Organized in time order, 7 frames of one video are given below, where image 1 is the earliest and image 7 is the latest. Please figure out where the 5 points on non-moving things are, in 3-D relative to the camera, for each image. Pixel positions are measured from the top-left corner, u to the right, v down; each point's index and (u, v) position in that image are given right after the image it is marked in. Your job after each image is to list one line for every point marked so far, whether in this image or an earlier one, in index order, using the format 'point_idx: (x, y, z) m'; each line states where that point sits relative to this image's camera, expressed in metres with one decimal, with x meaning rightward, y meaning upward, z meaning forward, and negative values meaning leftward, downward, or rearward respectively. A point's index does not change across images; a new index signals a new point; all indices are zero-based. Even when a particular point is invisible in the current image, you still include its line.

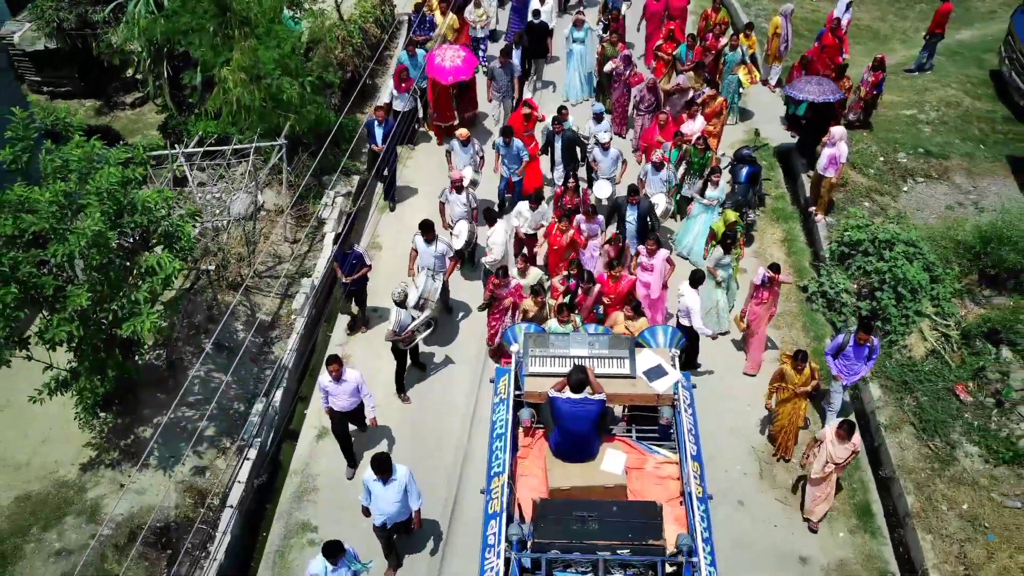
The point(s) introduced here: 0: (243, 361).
0: (-3.0, -0.8, +9.7) m
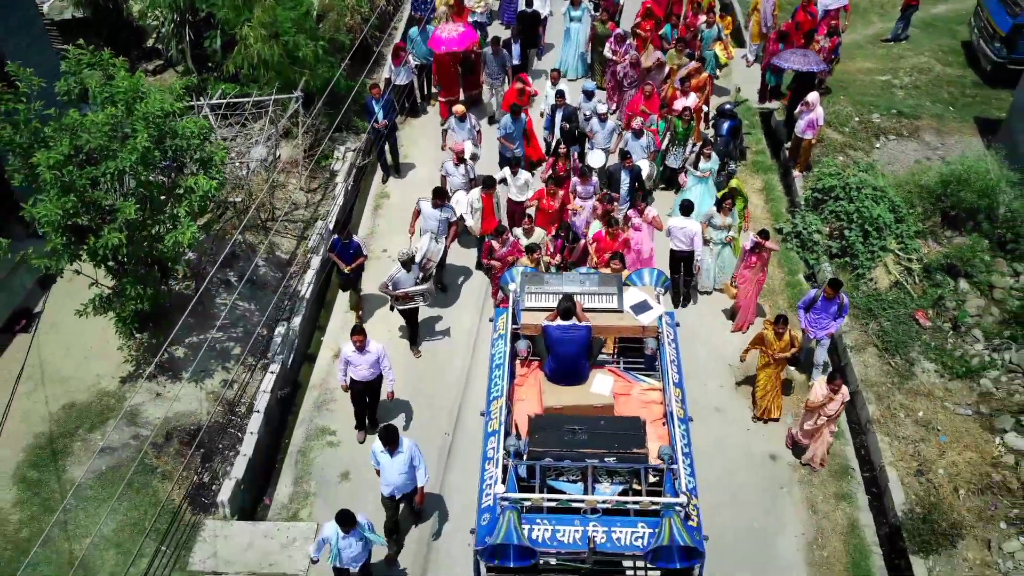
0: (-3.0, -0.1, +10.6) m
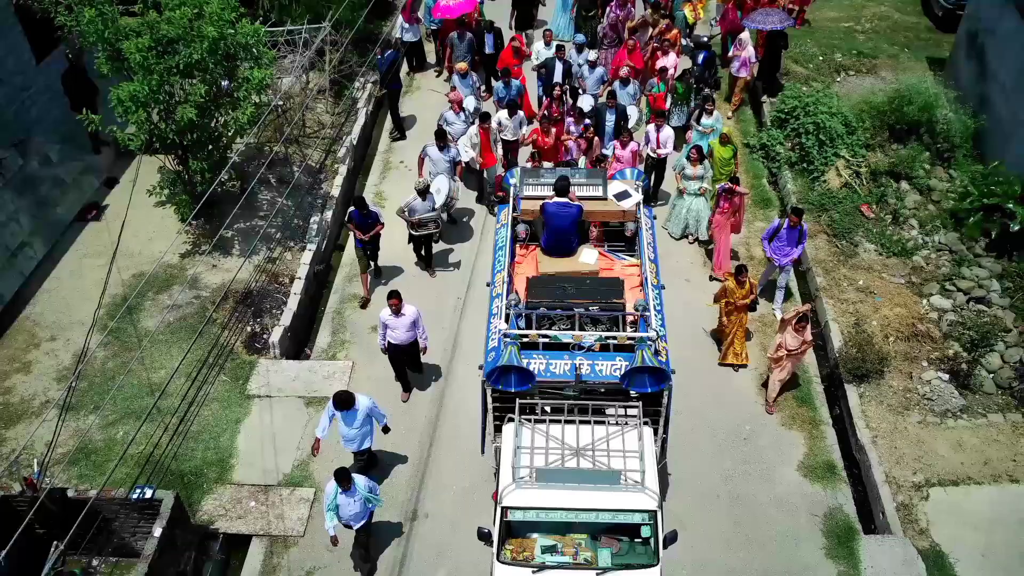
0: (-3.0, +1.3, +12.2) m
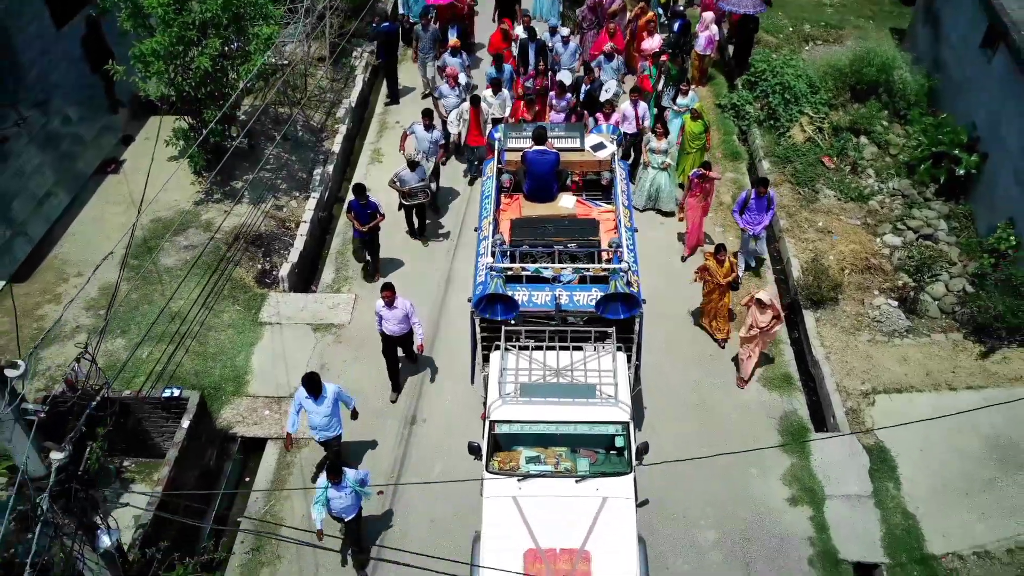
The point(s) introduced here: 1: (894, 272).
0: (-3.2, +2.1, +13.2) m
1: (+4.9, +0.2, +11.2) m
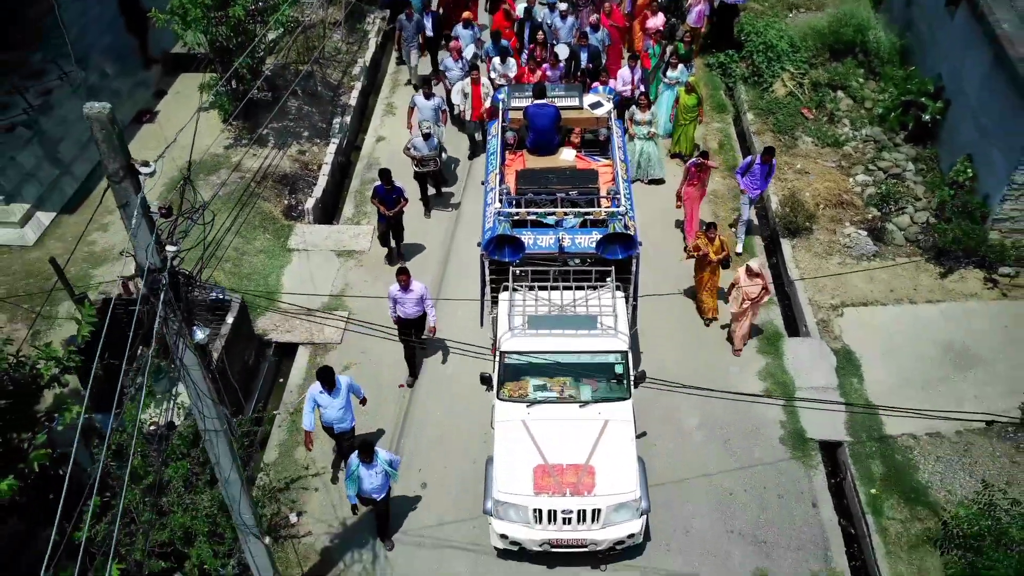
0: (-3.1, +3.0, +14.2) m
1: (+5.0, +1.2, +12.3) m
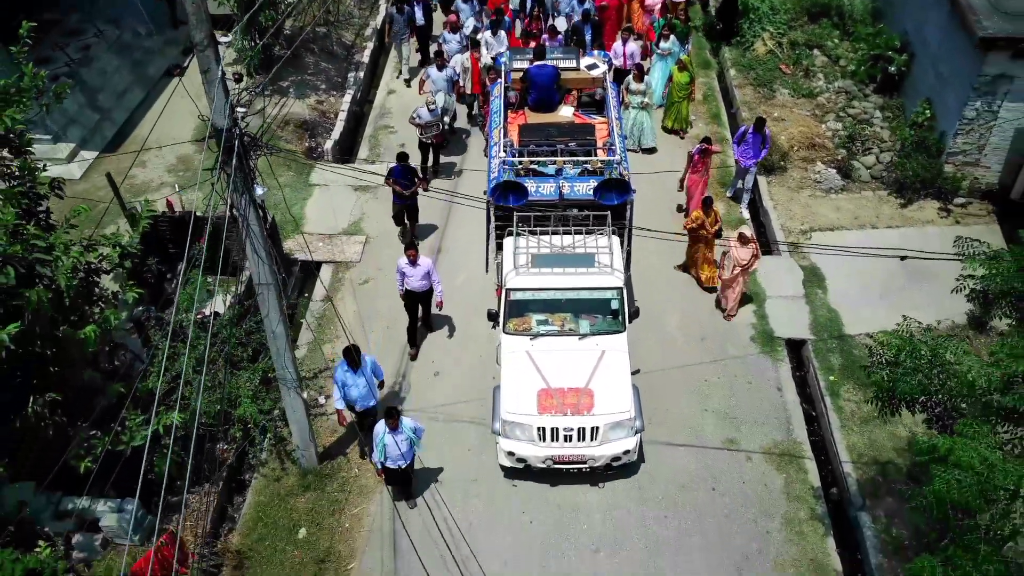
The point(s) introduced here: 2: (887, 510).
0: (-3.1, +4.0, +15.4) m
1: (+5.0, +2.2, +13.5) m
2: (+3.7, -2.2, +8.5) m
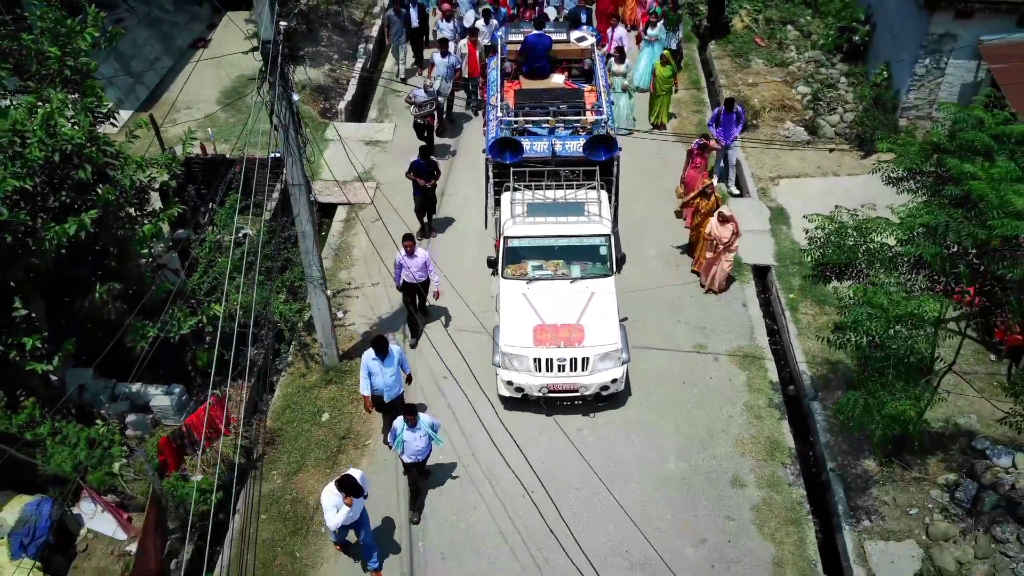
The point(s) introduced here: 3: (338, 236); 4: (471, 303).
0: (-3.1, +4.9, +16.7) m
1: (+4.9, +3.0, +14.8) m
2: (+3.6, -1.3, +9.8) m
3: (-2.5, +0.7, +12.2) m
4: (-0.6, -0.1, +11.3) m
